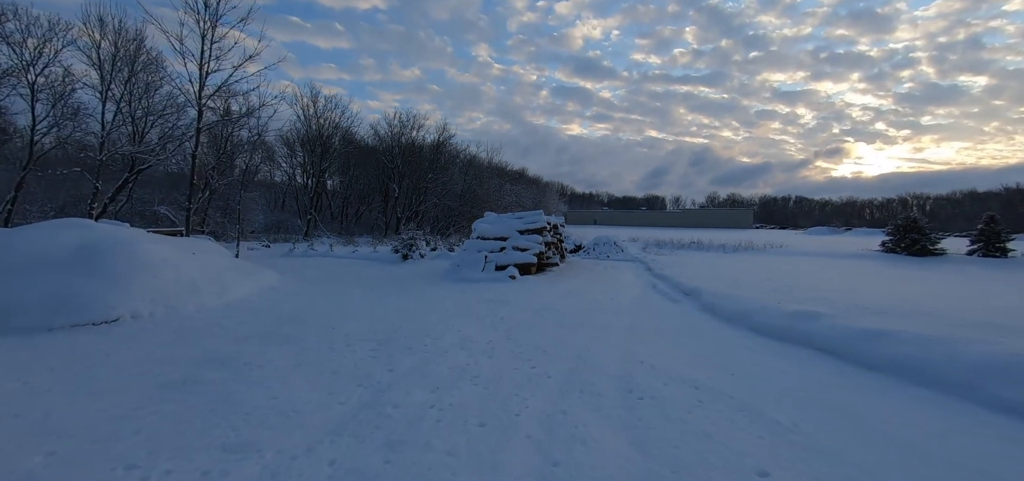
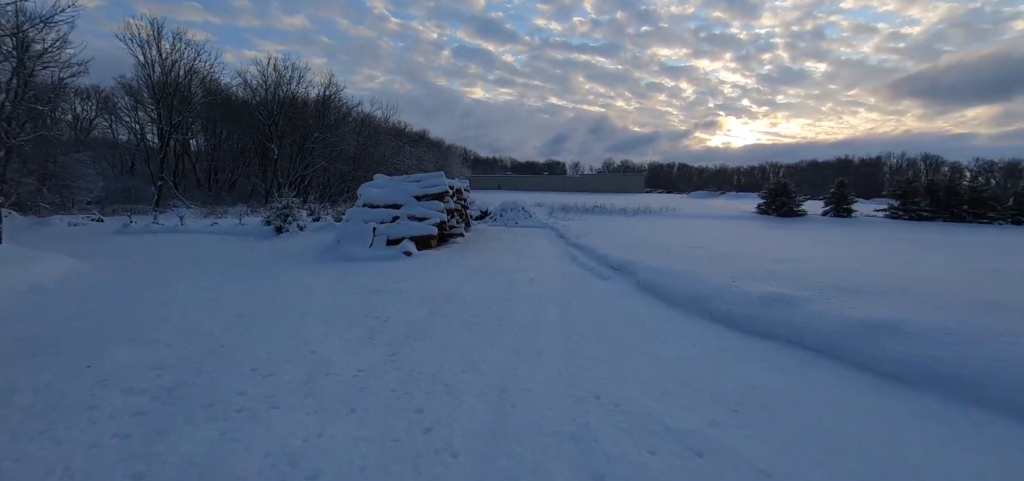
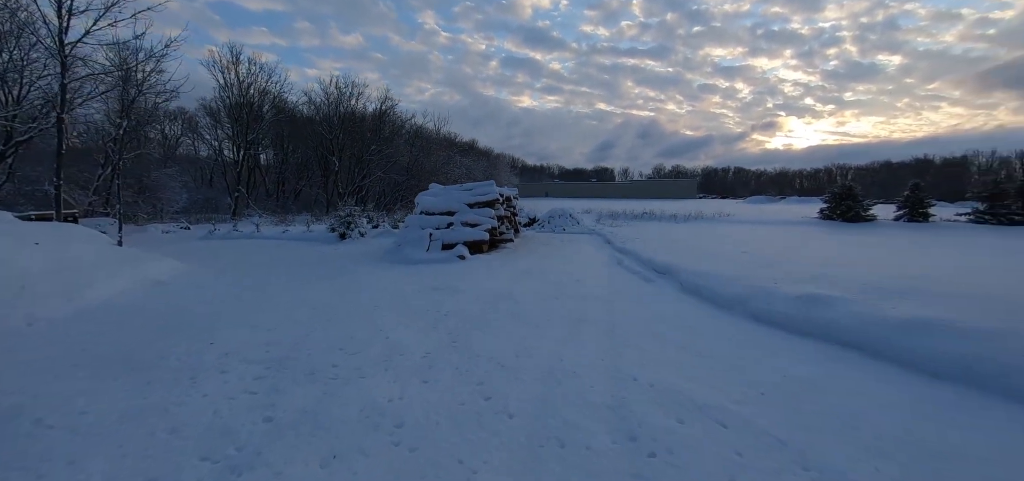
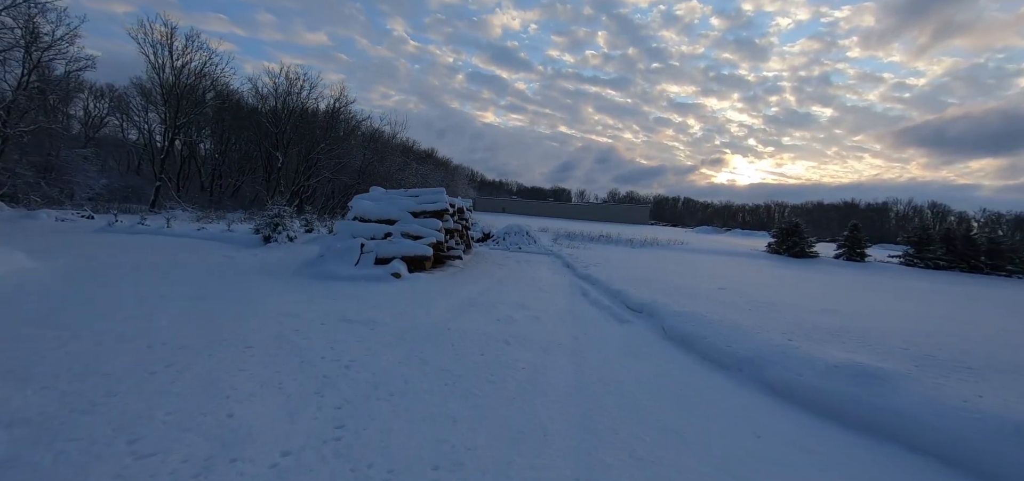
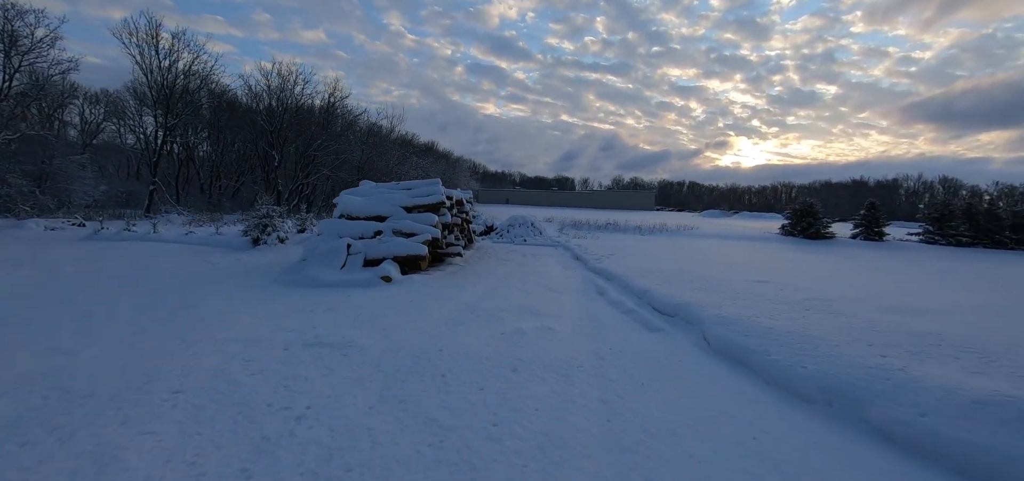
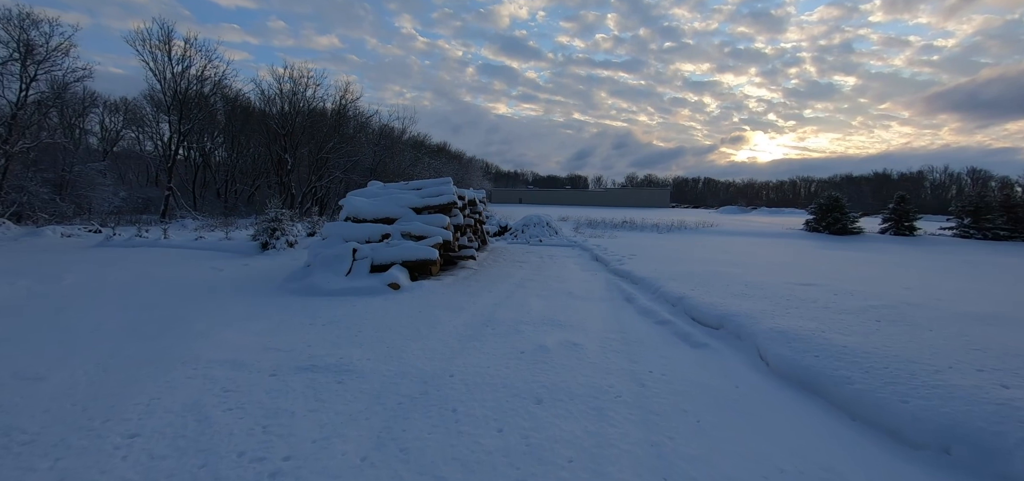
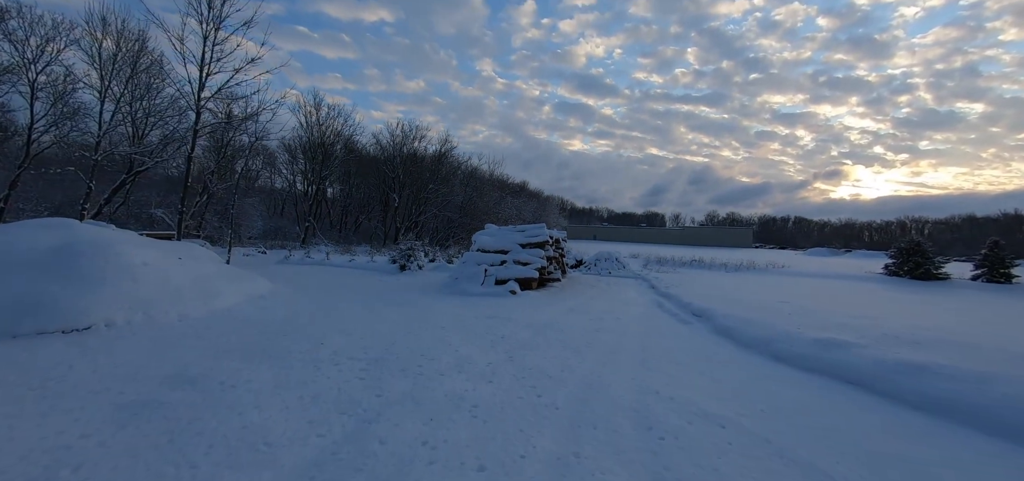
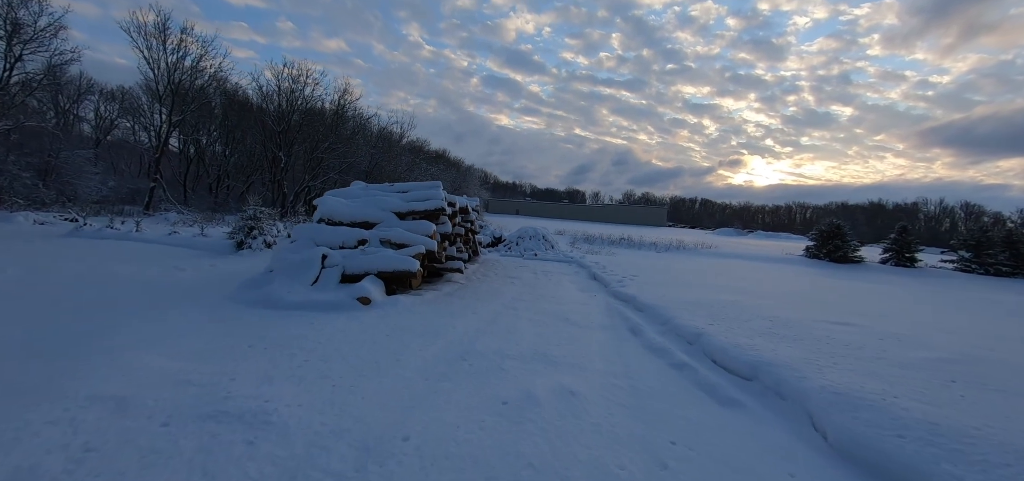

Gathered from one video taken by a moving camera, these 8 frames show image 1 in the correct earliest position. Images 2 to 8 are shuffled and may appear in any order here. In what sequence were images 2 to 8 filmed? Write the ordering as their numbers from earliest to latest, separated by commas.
7, 3, 2, 4, 5, 6, 8
